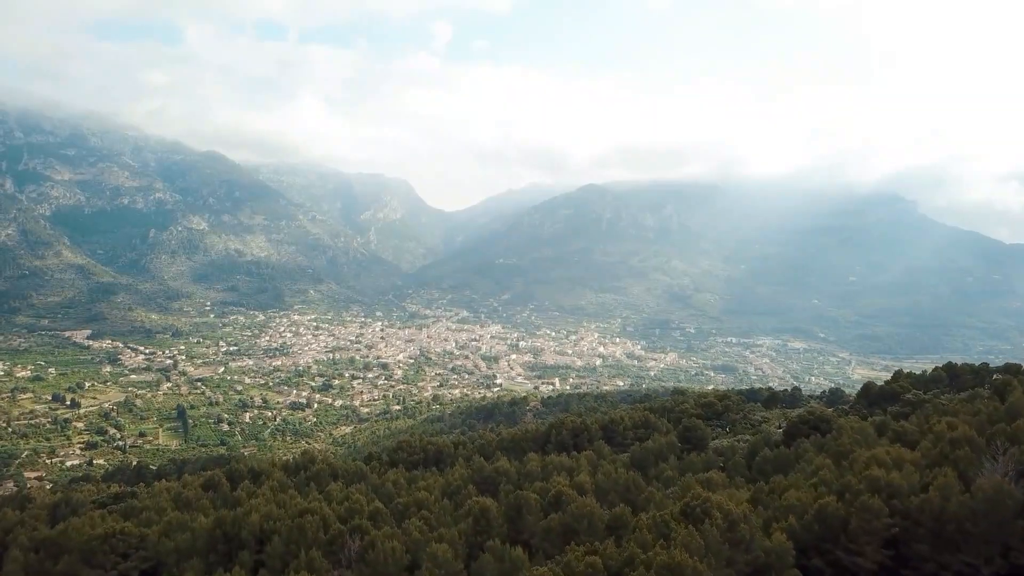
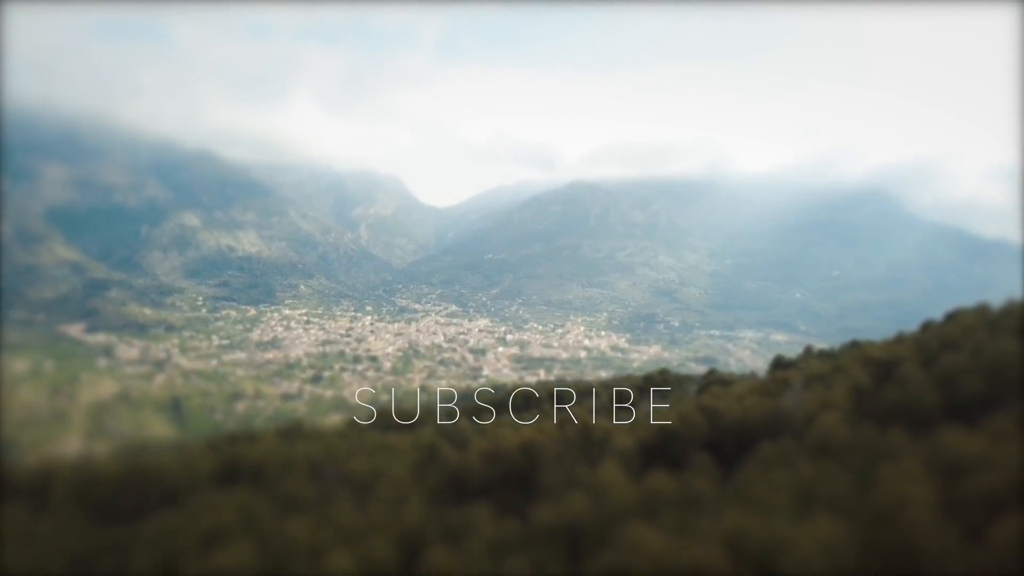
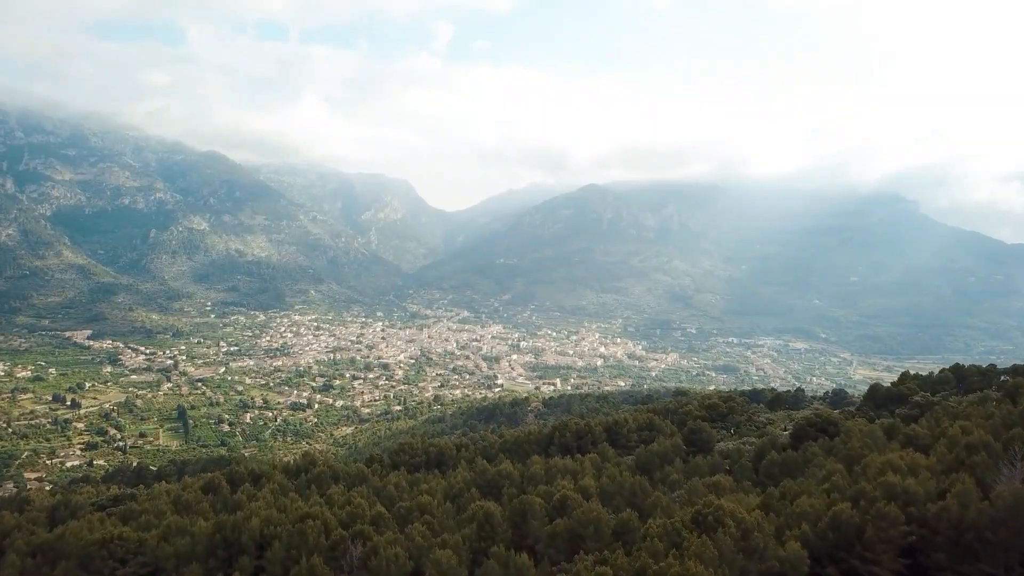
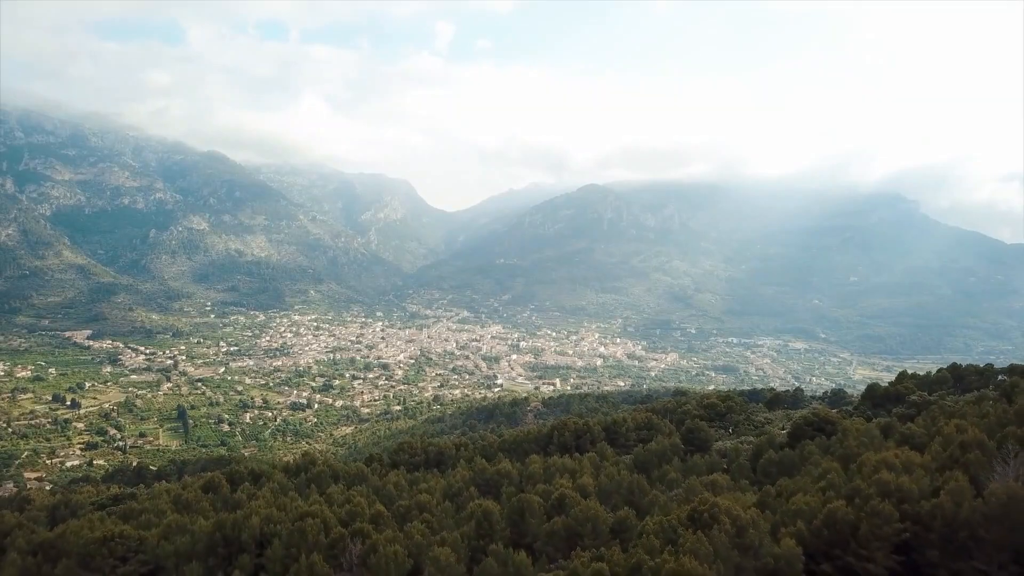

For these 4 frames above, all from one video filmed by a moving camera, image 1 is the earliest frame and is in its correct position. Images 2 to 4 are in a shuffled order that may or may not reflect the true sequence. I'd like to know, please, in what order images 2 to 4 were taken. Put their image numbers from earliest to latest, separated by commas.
3, 4, 2
